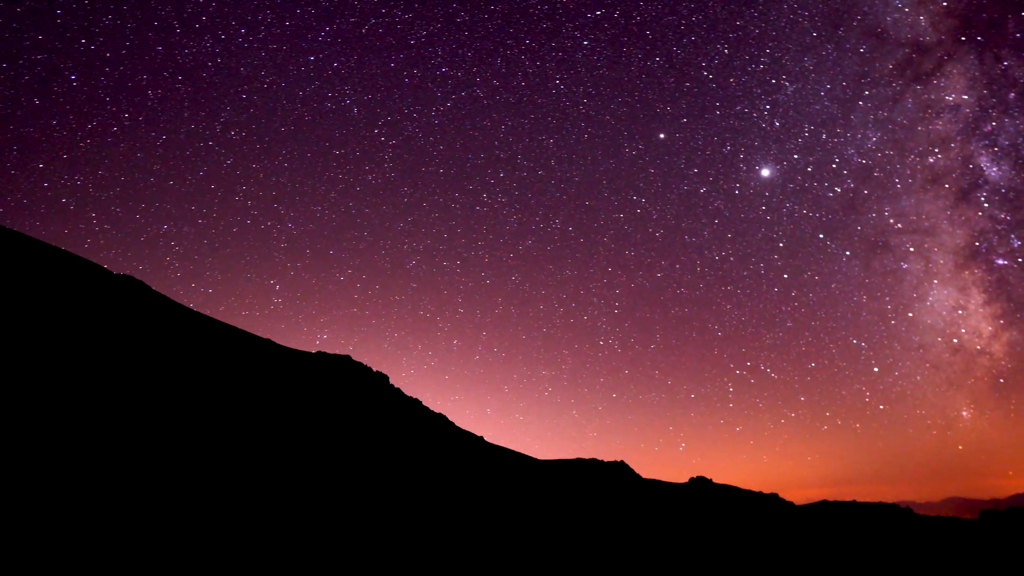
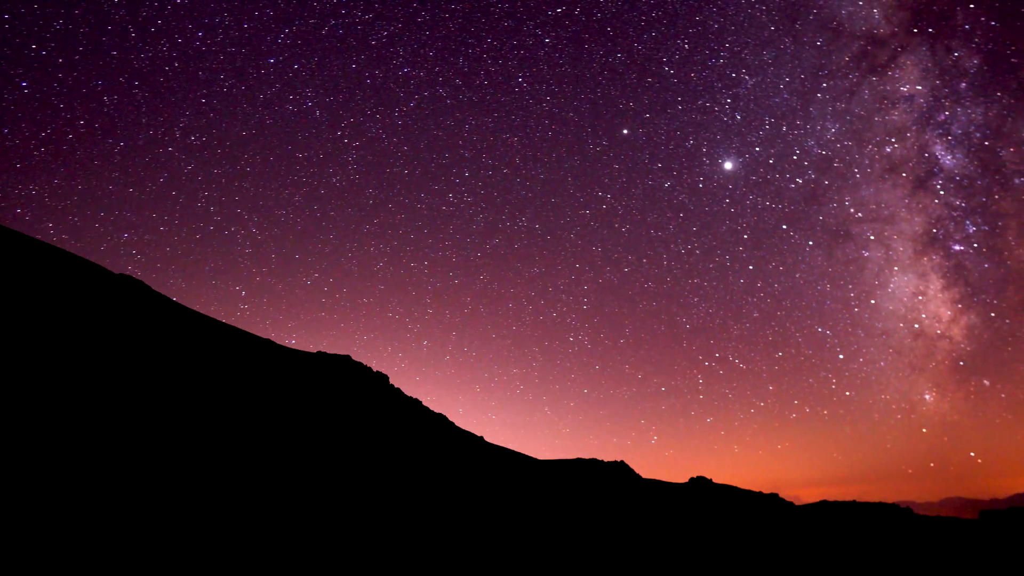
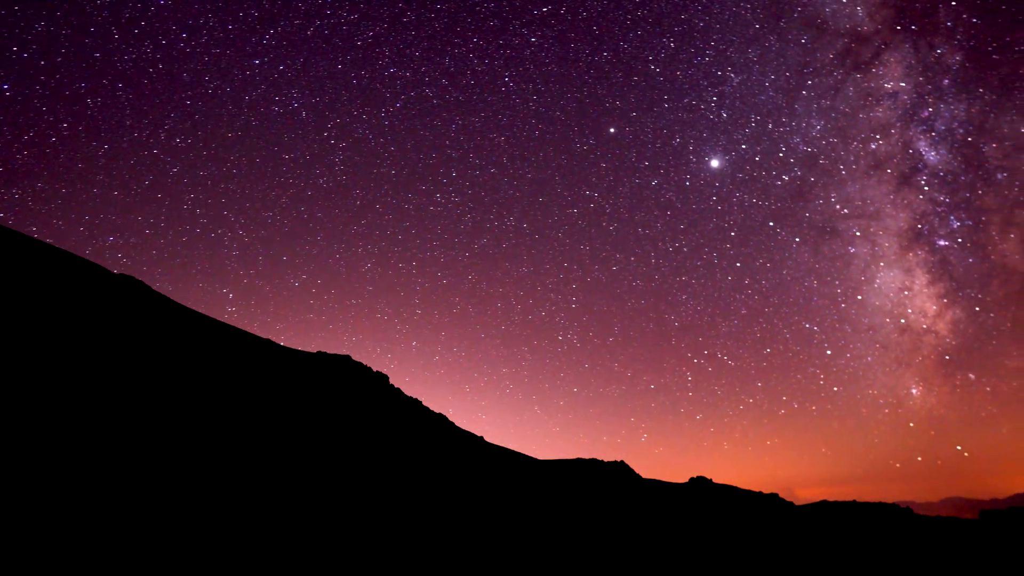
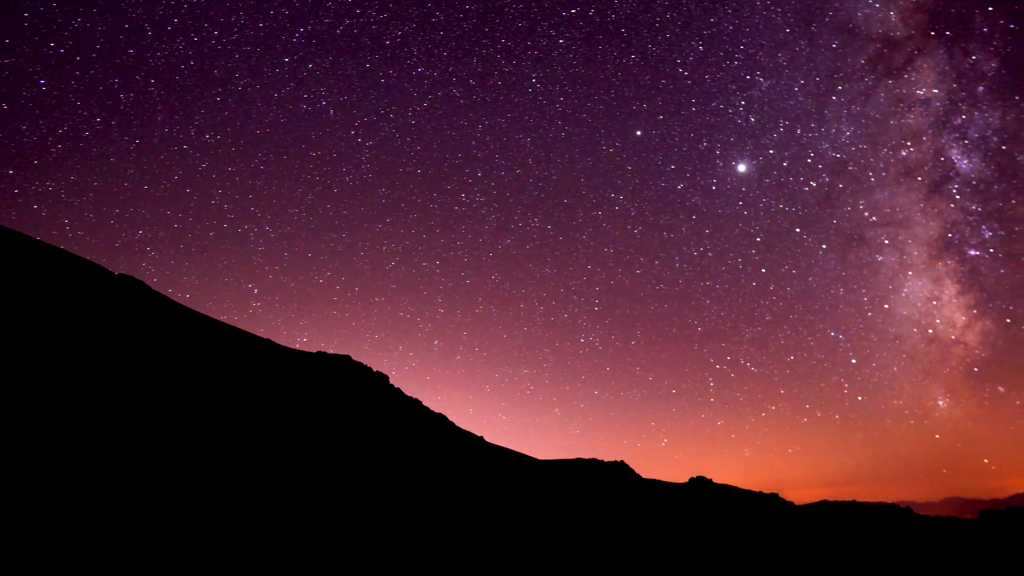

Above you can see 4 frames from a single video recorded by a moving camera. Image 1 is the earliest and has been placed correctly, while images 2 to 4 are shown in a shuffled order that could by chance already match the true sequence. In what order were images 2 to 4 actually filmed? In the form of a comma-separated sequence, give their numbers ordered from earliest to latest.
4, 2, 3
